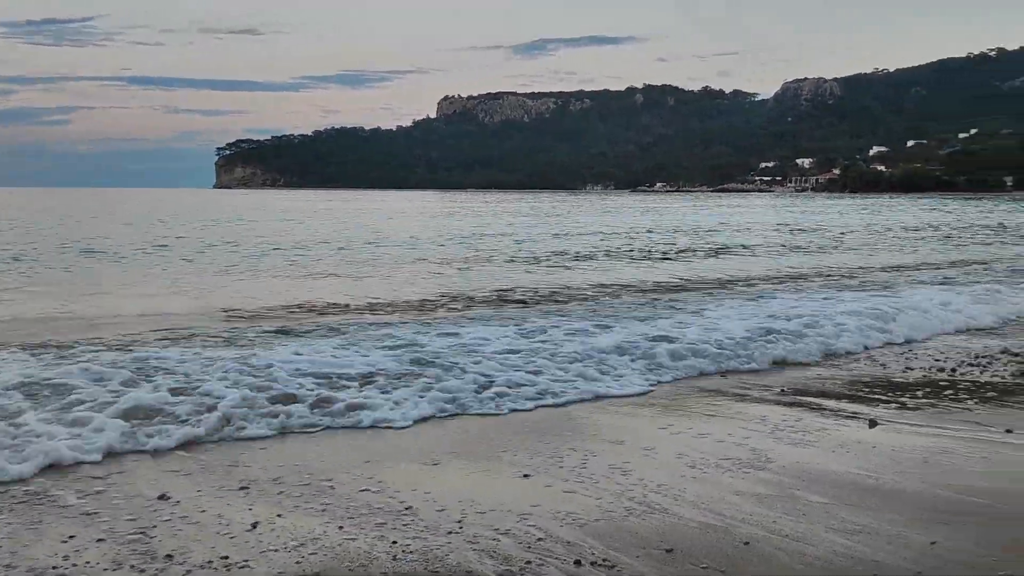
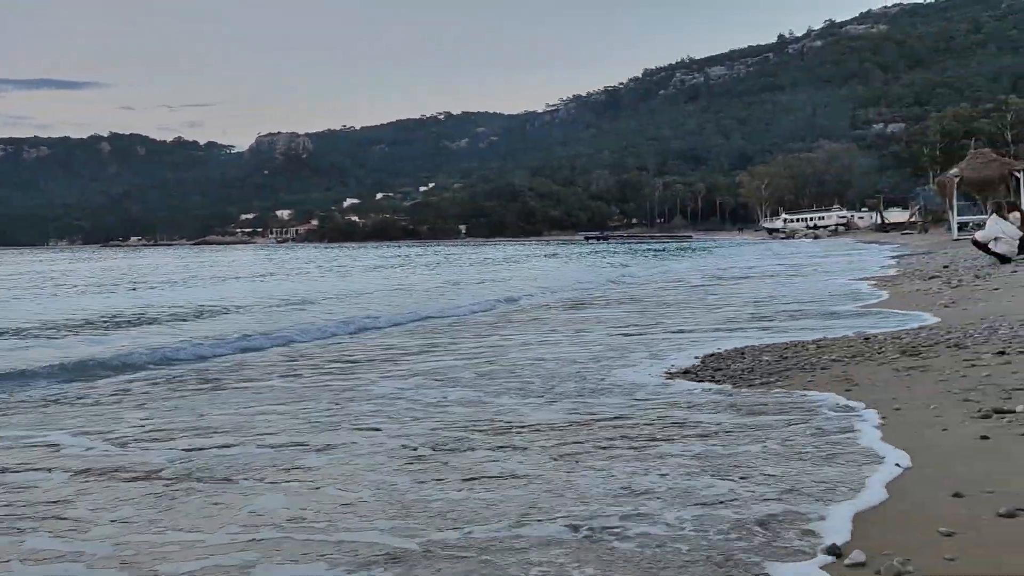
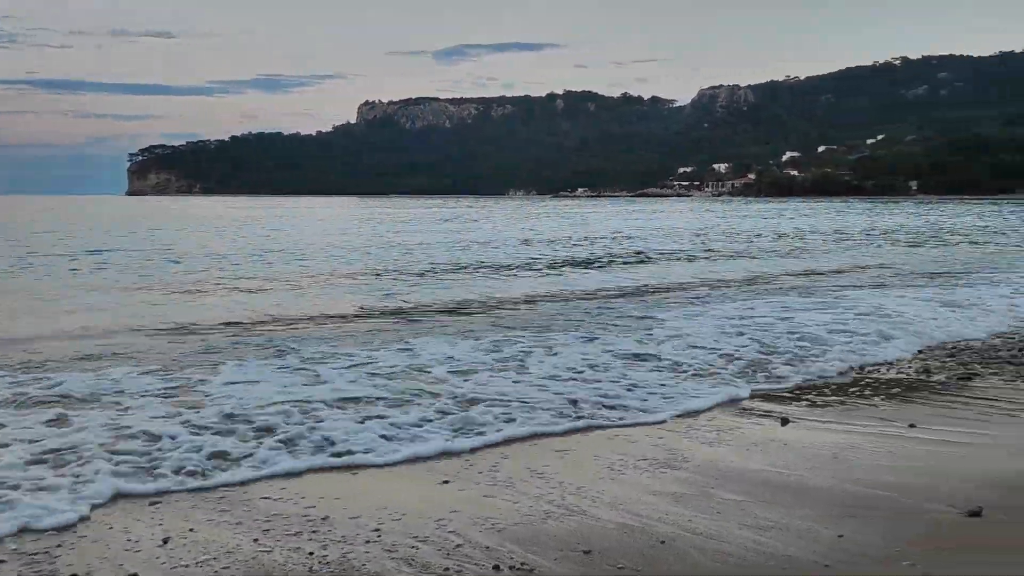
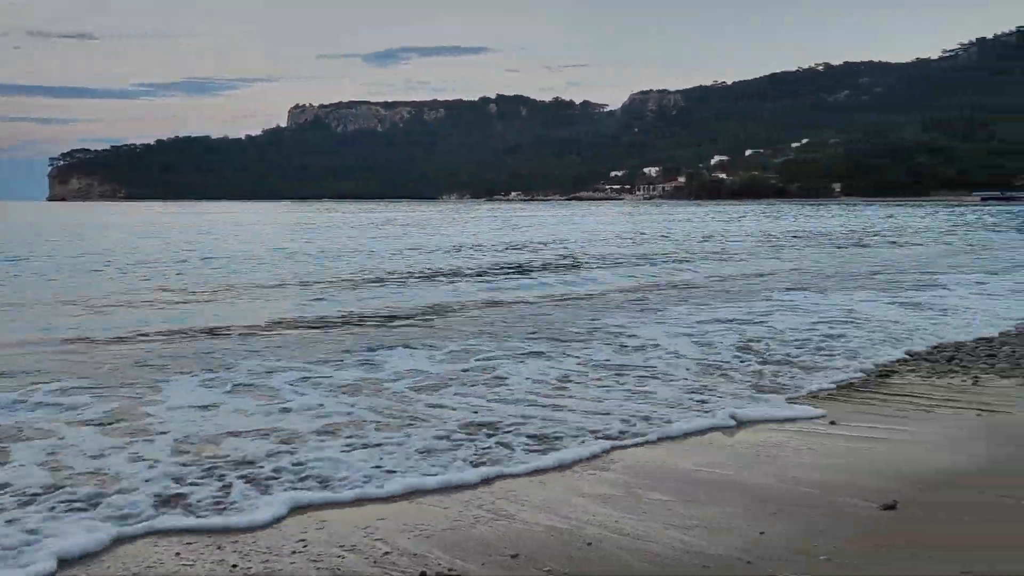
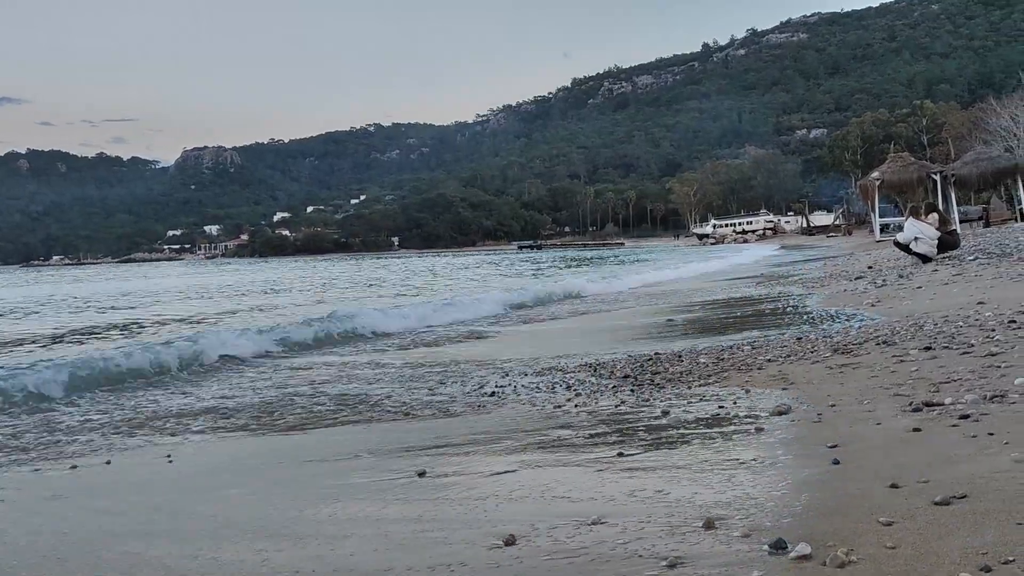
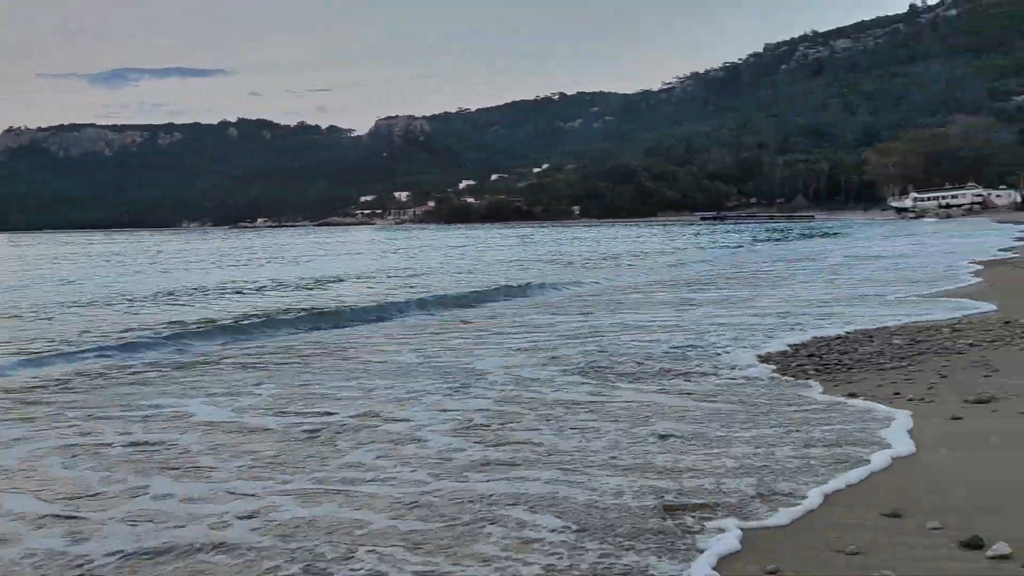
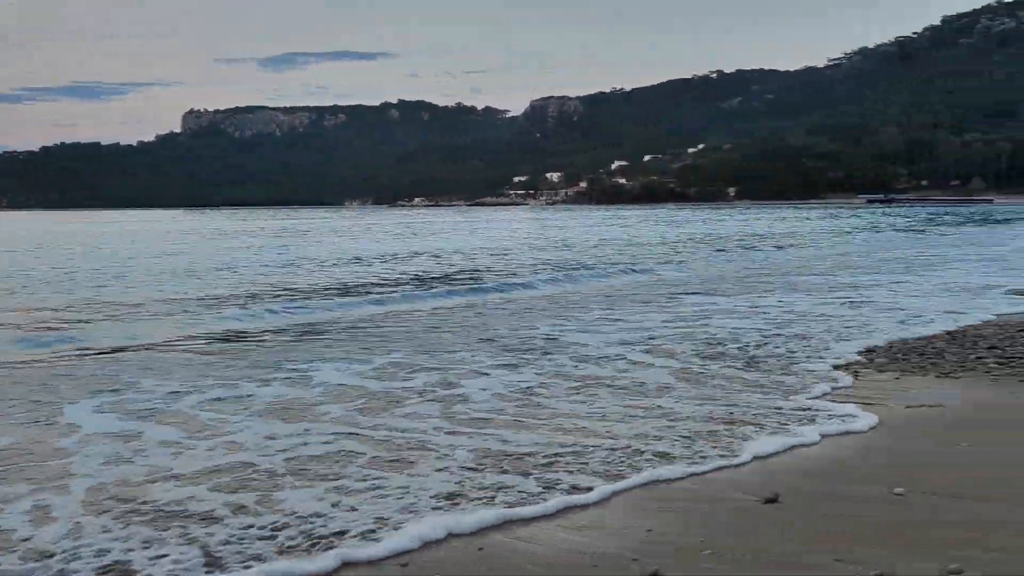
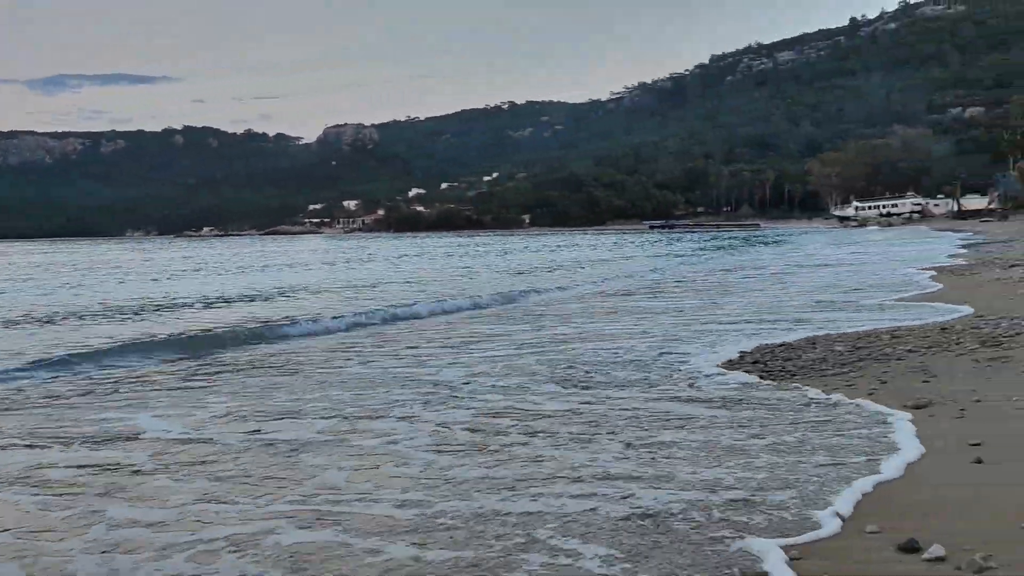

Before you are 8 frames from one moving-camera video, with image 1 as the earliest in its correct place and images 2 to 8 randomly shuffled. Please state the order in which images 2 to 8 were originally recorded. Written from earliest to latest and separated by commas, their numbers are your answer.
3, 4, 7, 6, 8, 2, 5
